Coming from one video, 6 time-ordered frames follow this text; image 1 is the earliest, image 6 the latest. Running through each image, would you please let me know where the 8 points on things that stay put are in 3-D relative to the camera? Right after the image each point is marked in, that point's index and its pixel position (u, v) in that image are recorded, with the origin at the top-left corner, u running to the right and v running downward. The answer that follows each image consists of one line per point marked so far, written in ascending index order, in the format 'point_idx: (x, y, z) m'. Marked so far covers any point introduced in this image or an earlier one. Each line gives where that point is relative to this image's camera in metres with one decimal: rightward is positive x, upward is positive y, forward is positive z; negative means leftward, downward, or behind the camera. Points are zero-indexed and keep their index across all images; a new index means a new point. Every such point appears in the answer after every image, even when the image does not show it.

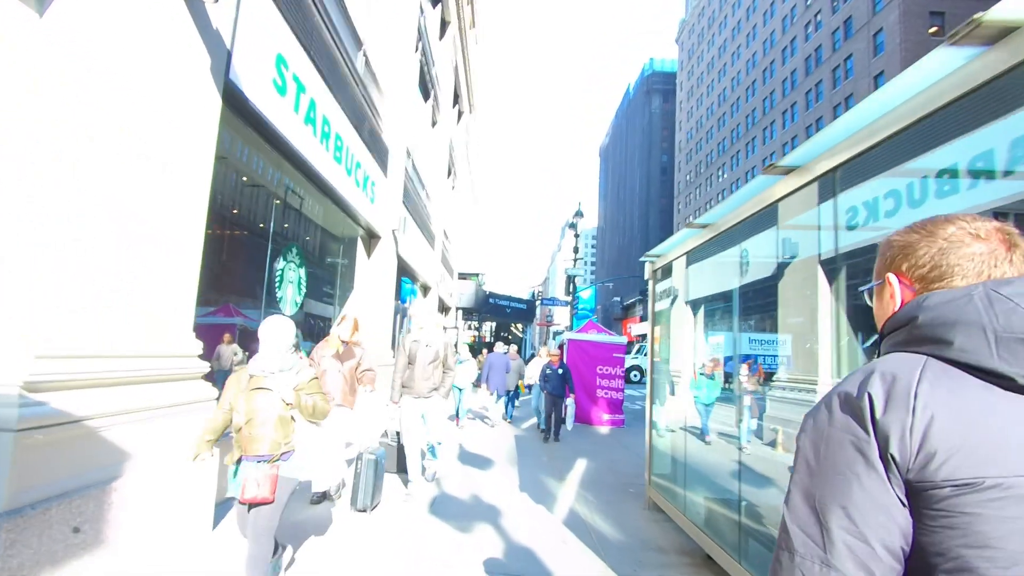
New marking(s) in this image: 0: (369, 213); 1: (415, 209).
0: (-2.7, +1.4, +9.5) m
1: (-2.6, +2.1, +13.5) m
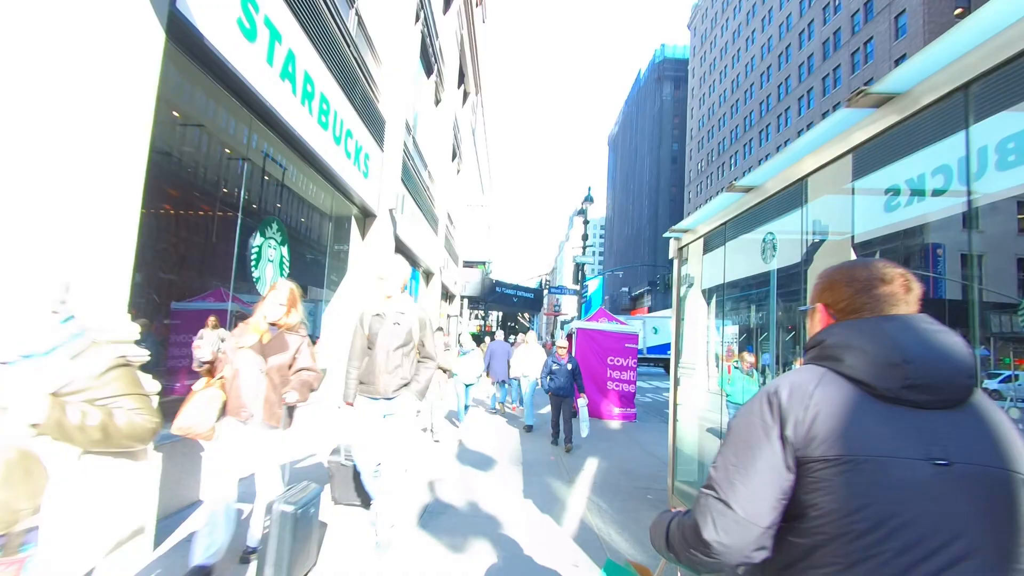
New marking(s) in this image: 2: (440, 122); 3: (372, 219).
0: (-2.6, +1.7, +8.7) m
1: (-2.4, +2.5, +12.7) m
2: (-2.5, +5.6, +17.1) m
3: (-2.7, +1.3, +9.7) m
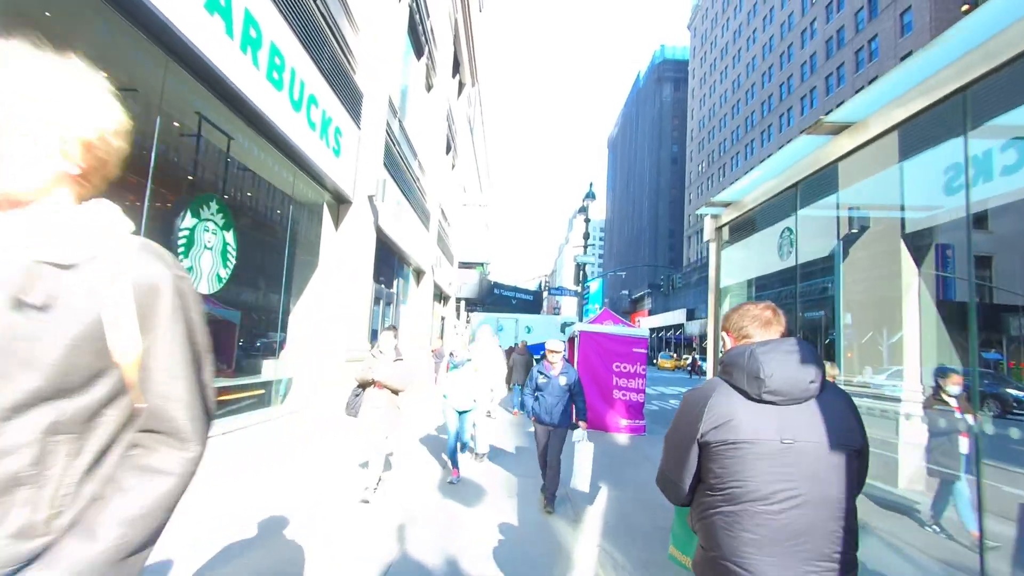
0: (-2.7, +1.8, +7.6) m
1: (-2.5, +2.5, +11.5) m
2: (-2.6, +5.6, +16.0) m
3: (-2.8, +1.4, +8.5) m
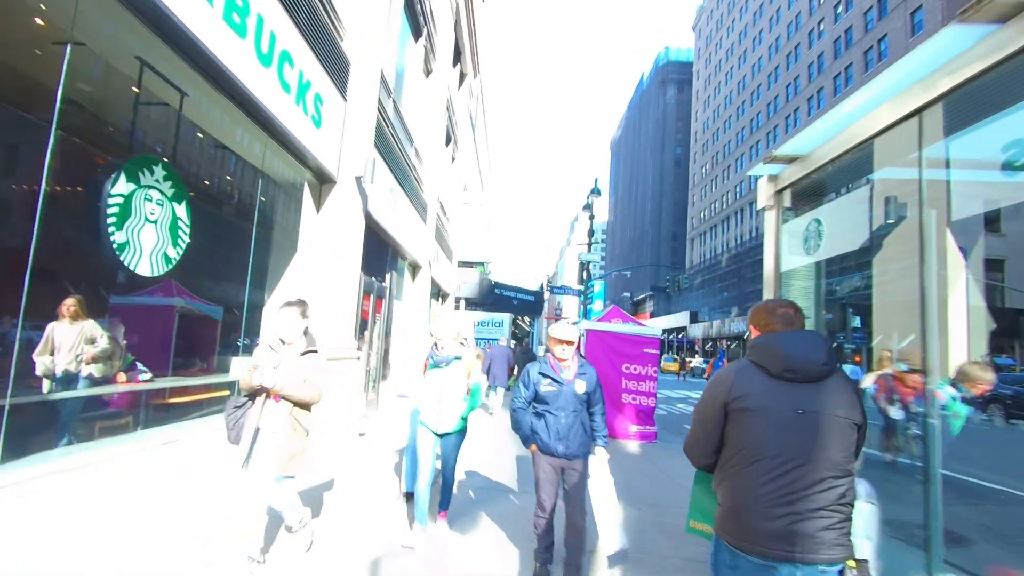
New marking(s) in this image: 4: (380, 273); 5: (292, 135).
0: (-2.6, +1.9, +6.7) m
1: (-2.4, +2.7, +10.7) m
2: (-2.5, +5.7, +15.1) m
3: (-2.7, +1.5, +7.7) m
4: (-2.8, +0.3, +10.7) m
5: (-2.7, +1.8, +6.2) m
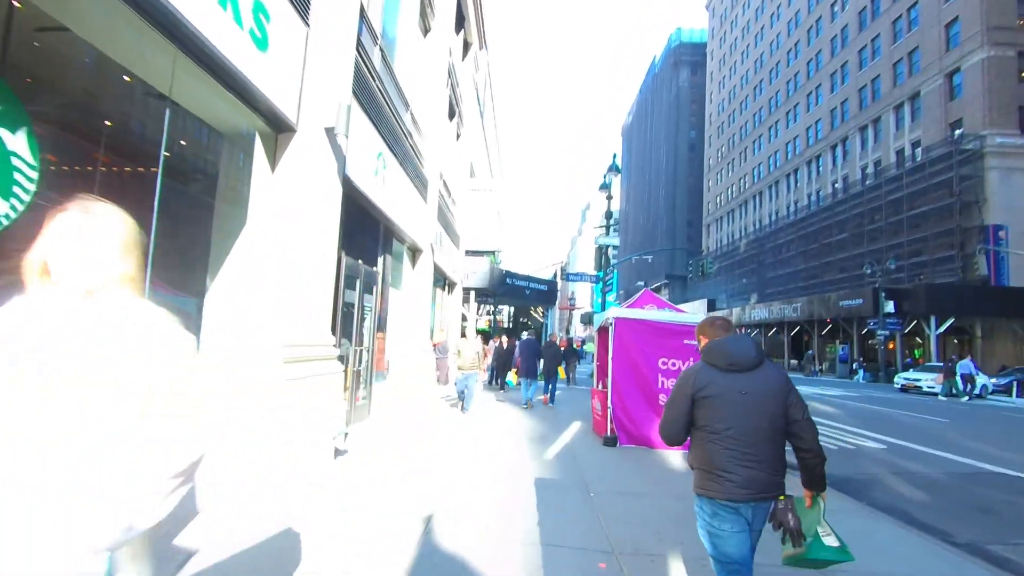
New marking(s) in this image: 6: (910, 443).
0: (-2.5, +2.1, +5.1) m
1: (-2.3, +2.9, +9.1) m
2: (-2.2, +6.1, +13.4) m
3: (-2.6, +1.7, +6.0) m
4: (-2.6, +0.6, +9.1) m
5: (-2.6, +2.0, +4.5) m
6: (+7.9, -3.1, +10.0) m
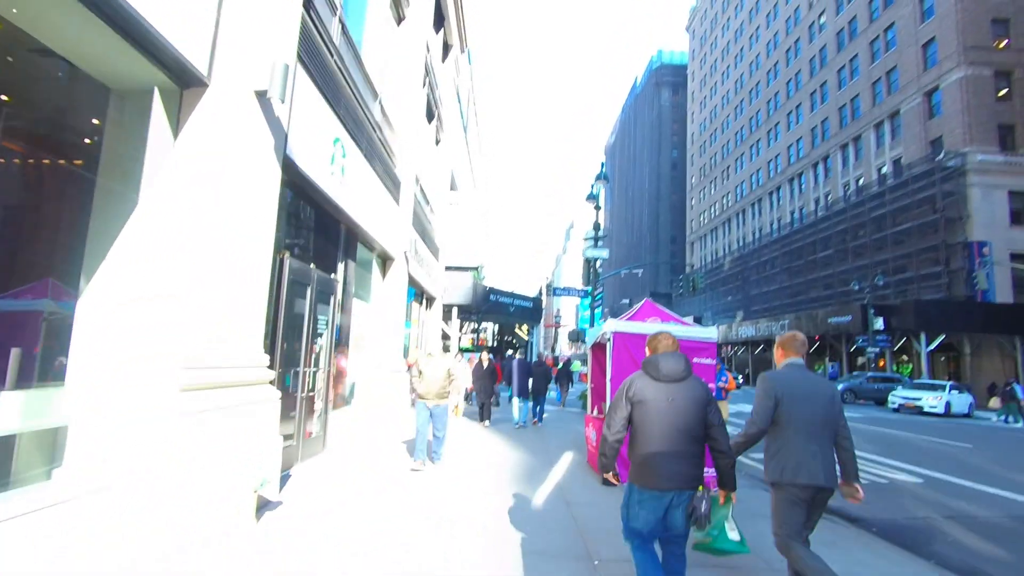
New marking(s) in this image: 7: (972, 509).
0: (-2.7, +2.1, +3.8) m
1: (-2.5, +2.8, +7.8) m
2: (-2.7, +5.8, +12.3) m
3: (-2.8, +1.7, +4.7) m
4: (-2.8, +0.4, +7.7) m
5: (-2.7, +2.0, +3.2) m
6: (+7.6, -3.3, +8.9) m
7: (+6.2, -3.0, +6.9) m
